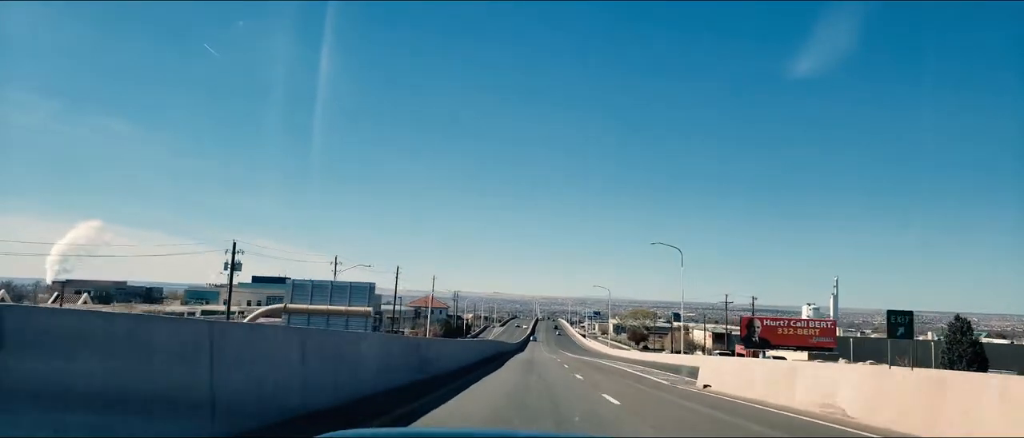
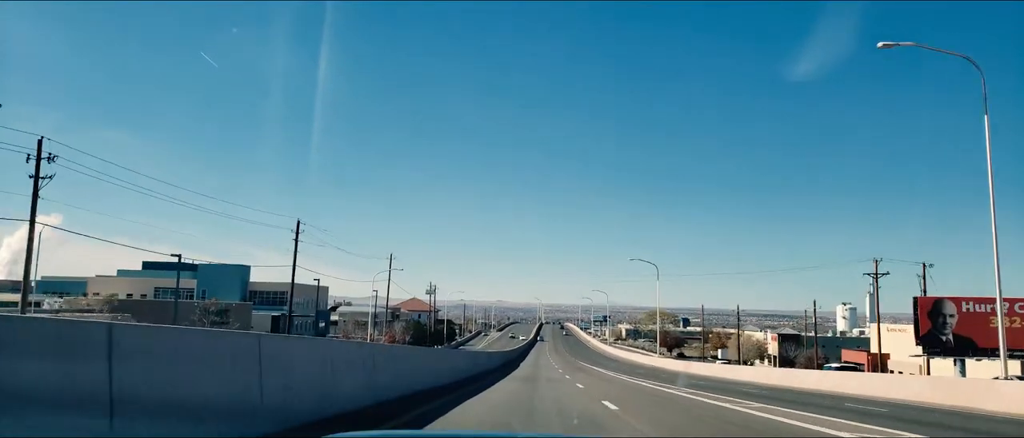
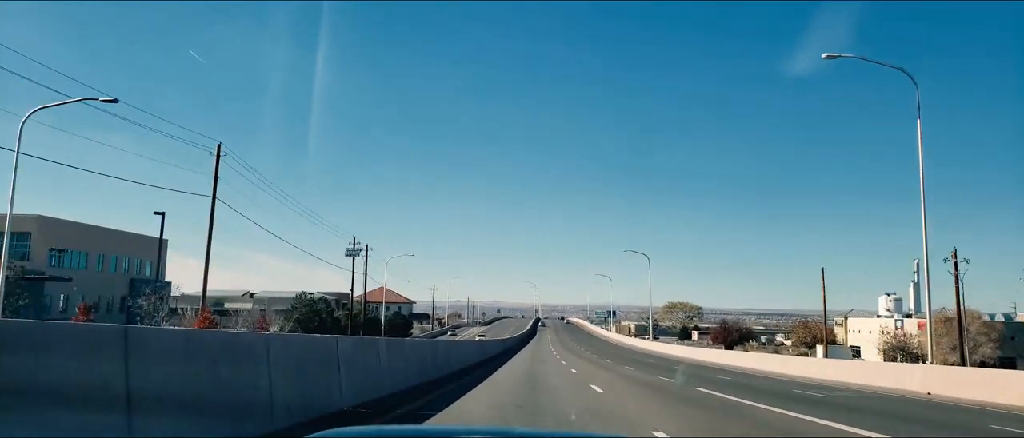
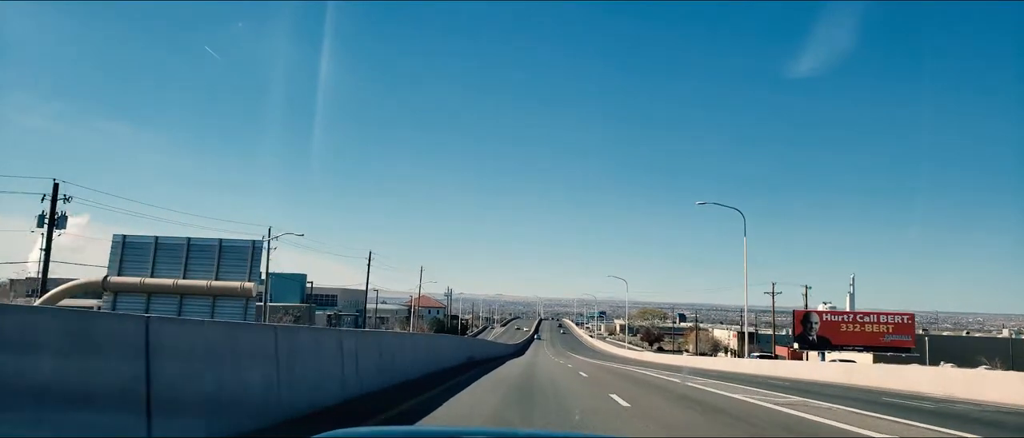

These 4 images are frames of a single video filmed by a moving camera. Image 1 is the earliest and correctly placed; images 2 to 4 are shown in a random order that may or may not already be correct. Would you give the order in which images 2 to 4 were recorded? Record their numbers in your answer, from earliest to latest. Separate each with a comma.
4, 2, 3
